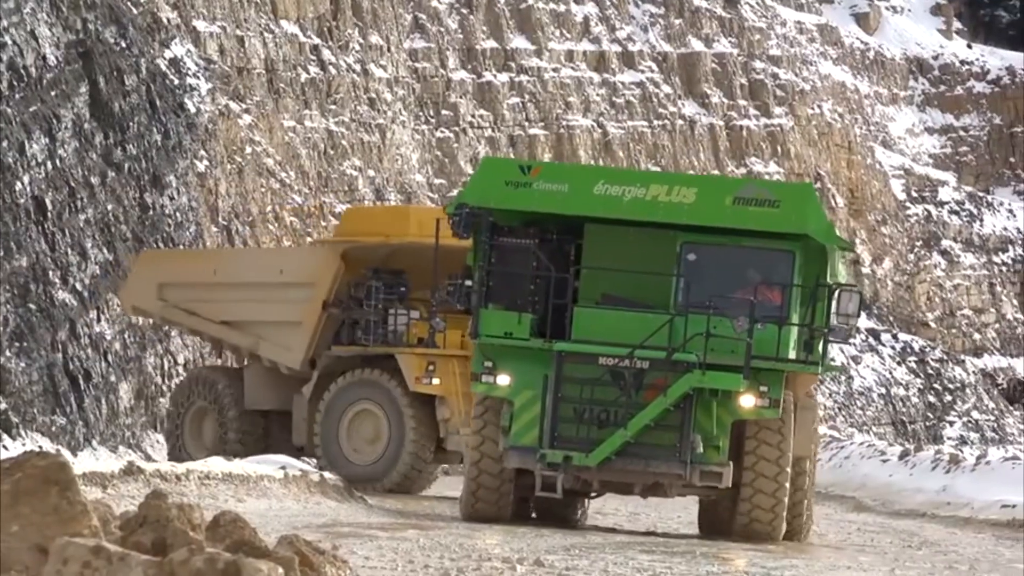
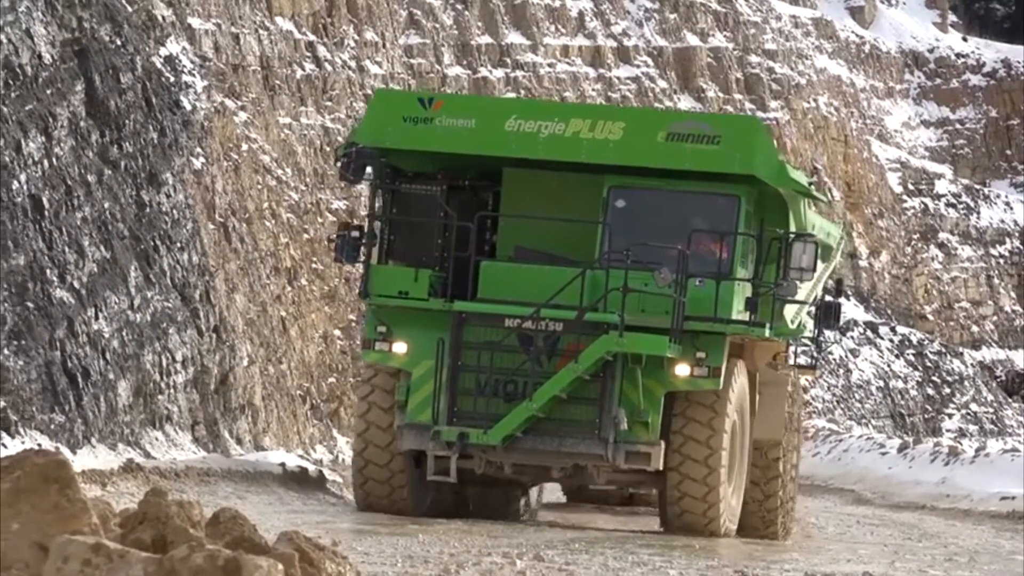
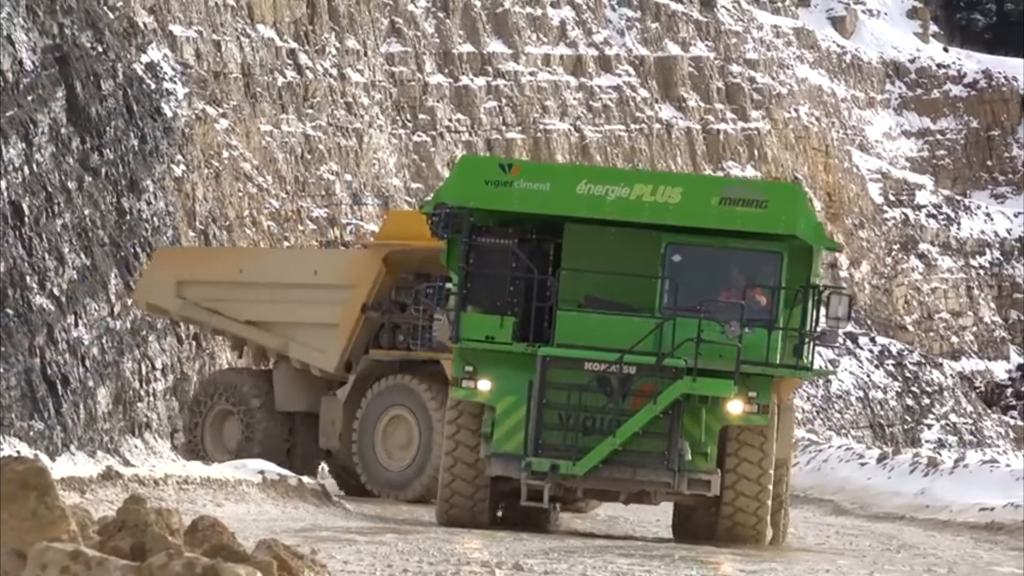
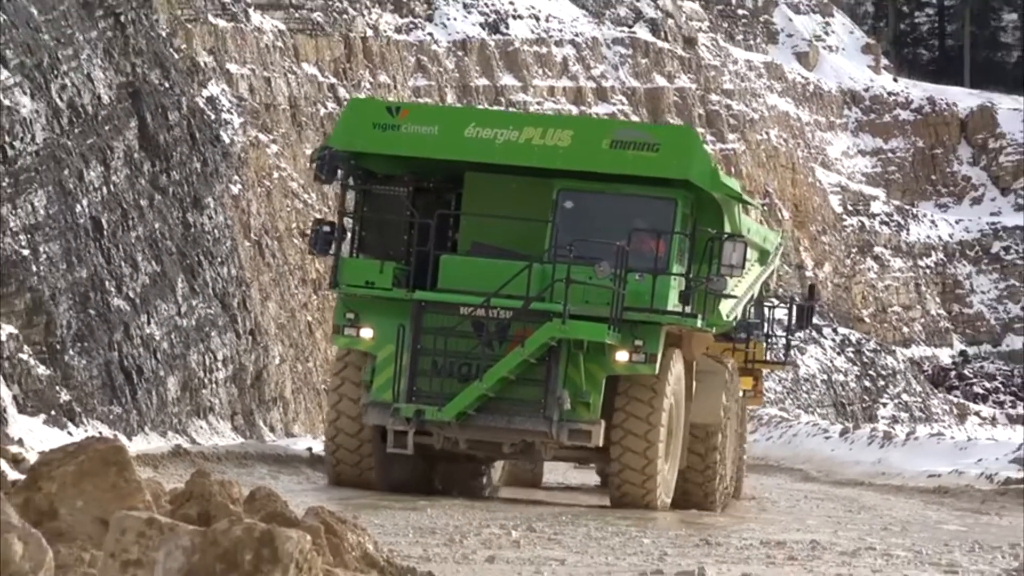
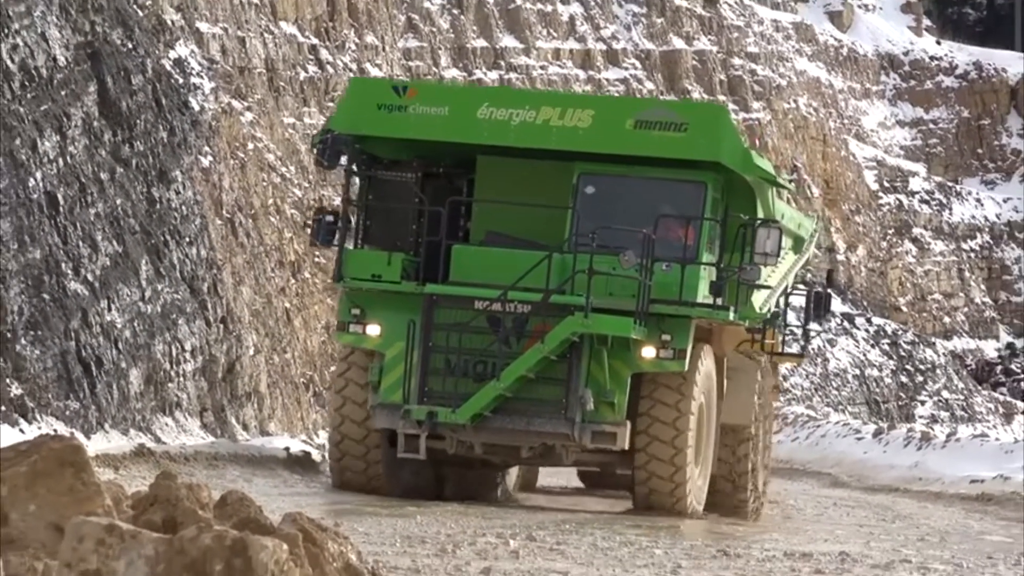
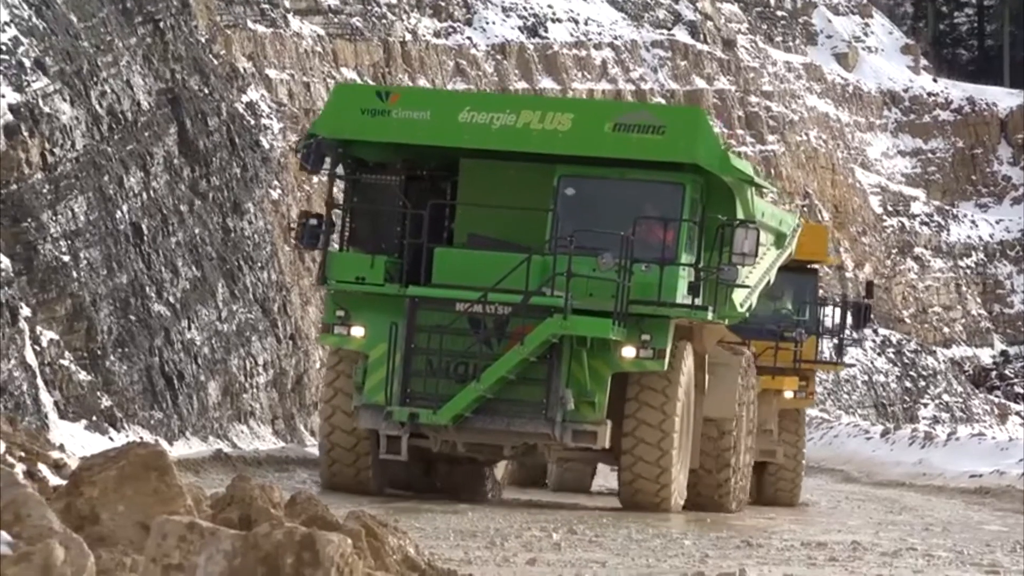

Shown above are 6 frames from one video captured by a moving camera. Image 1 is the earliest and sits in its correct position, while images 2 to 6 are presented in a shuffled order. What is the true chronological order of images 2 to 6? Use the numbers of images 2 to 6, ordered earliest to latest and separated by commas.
3, 2, 5, 4, 6
